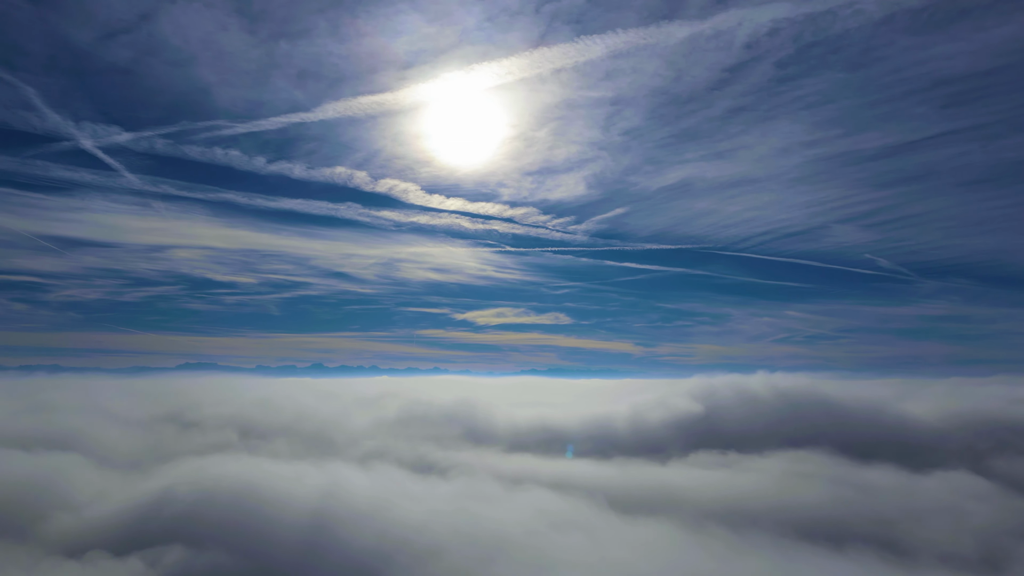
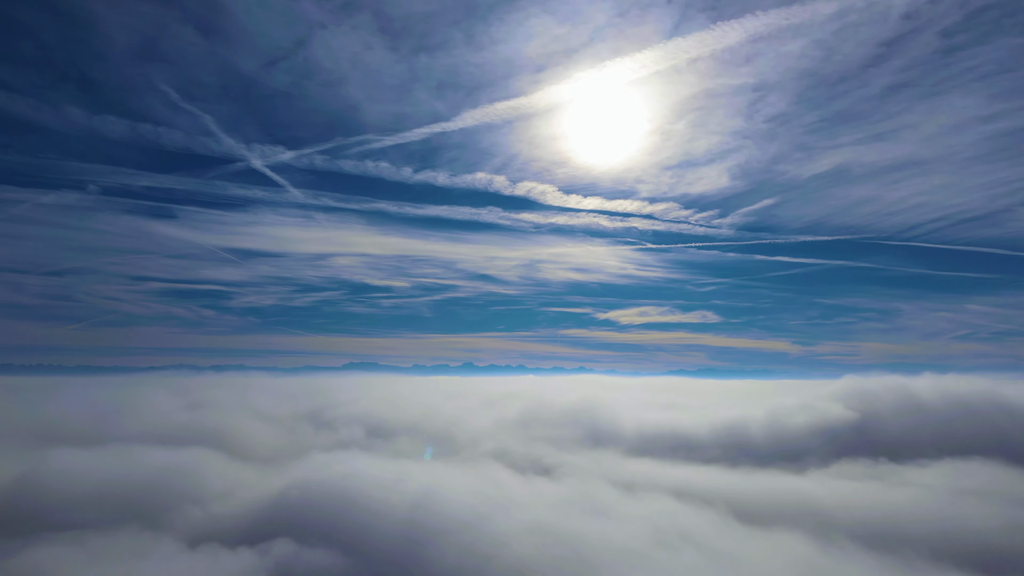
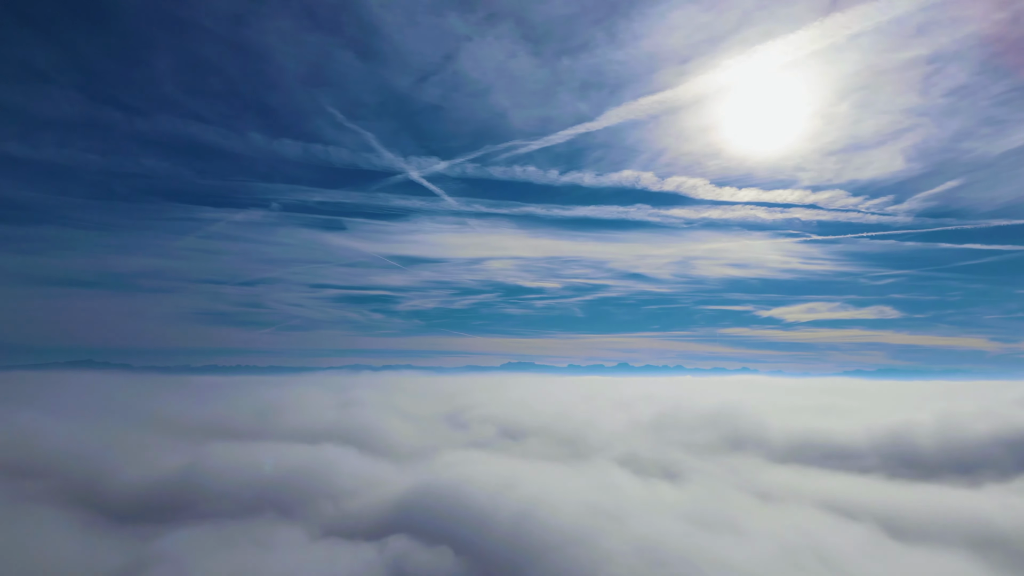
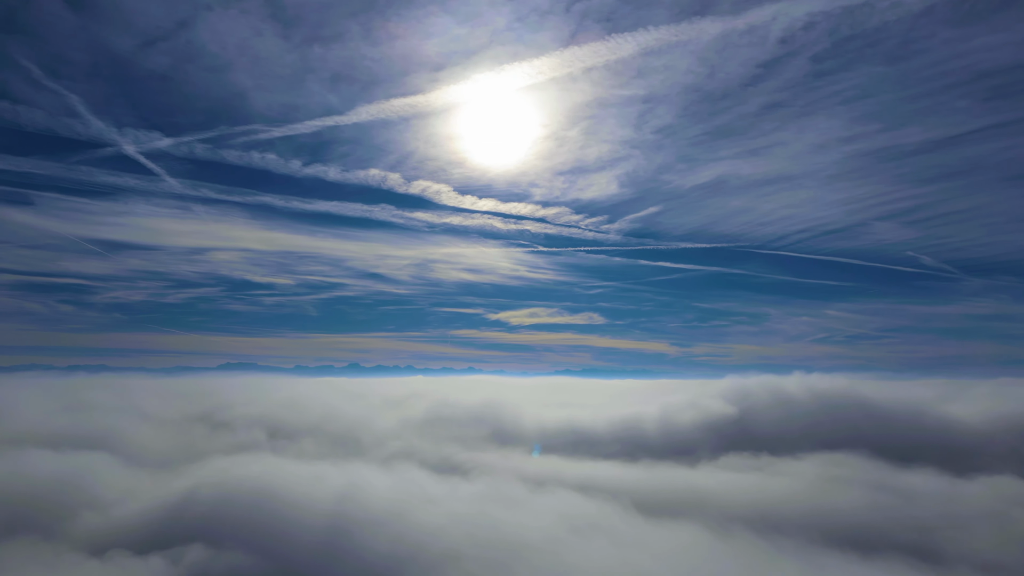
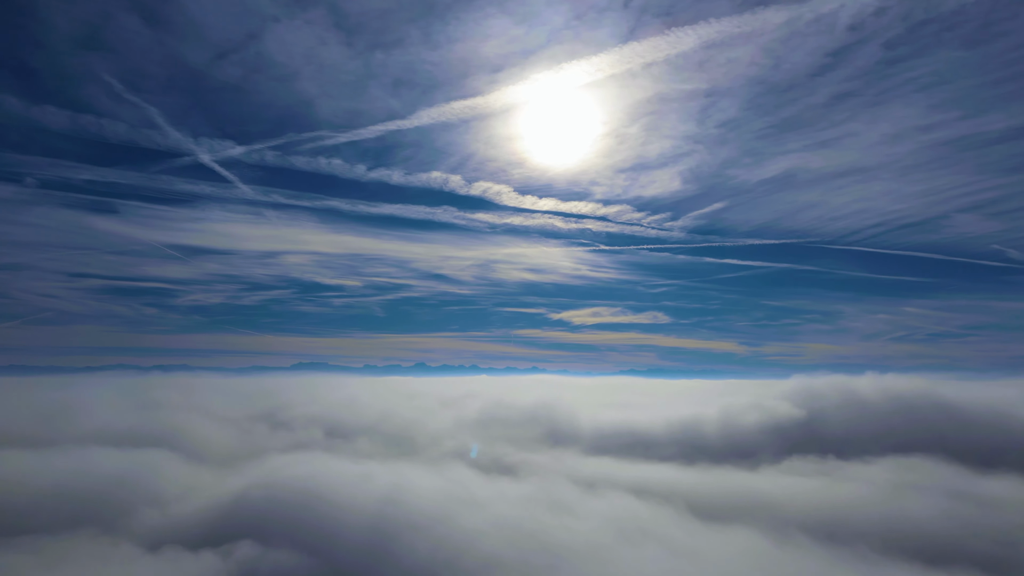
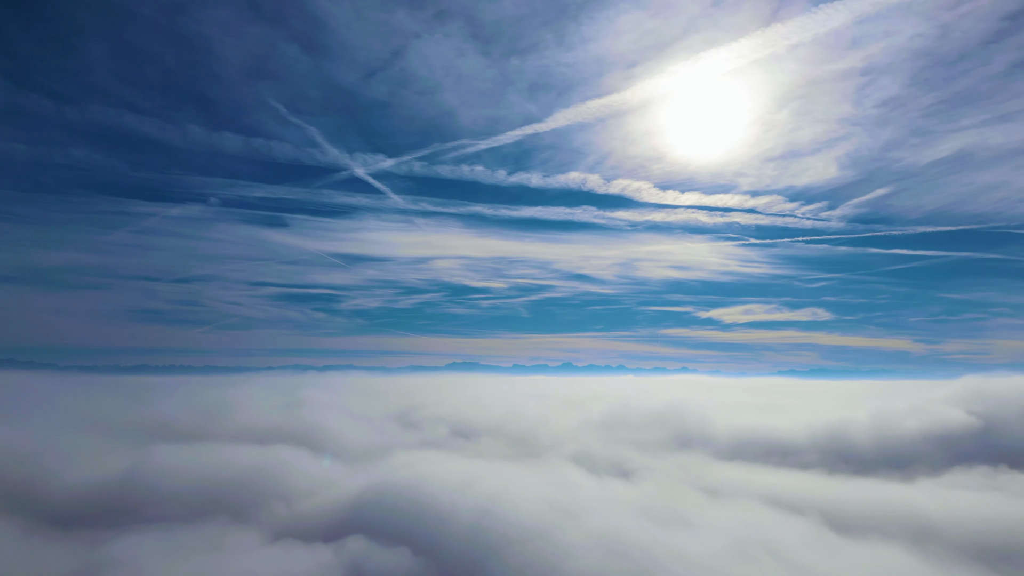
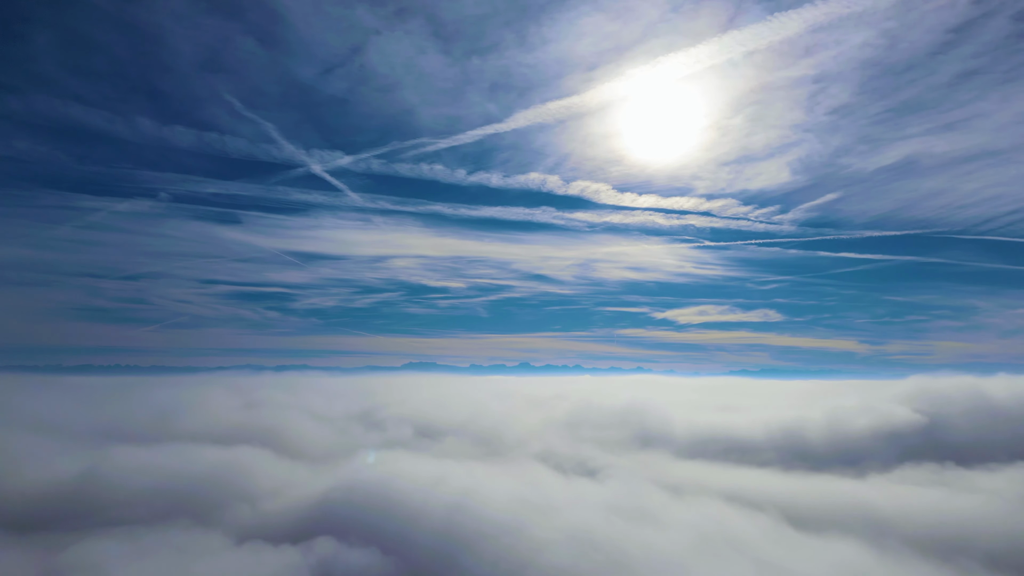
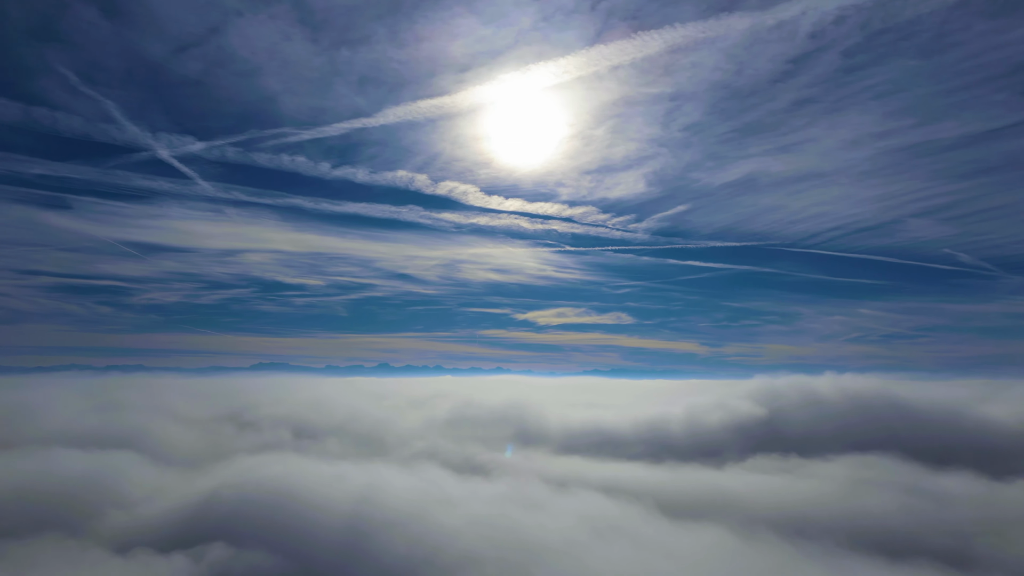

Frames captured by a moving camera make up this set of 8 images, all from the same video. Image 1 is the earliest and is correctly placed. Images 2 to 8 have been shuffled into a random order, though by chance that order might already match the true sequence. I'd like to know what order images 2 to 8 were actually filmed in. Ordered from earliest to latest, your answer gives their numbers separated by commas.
4, 8, 5, 2, 7, 6, 3
